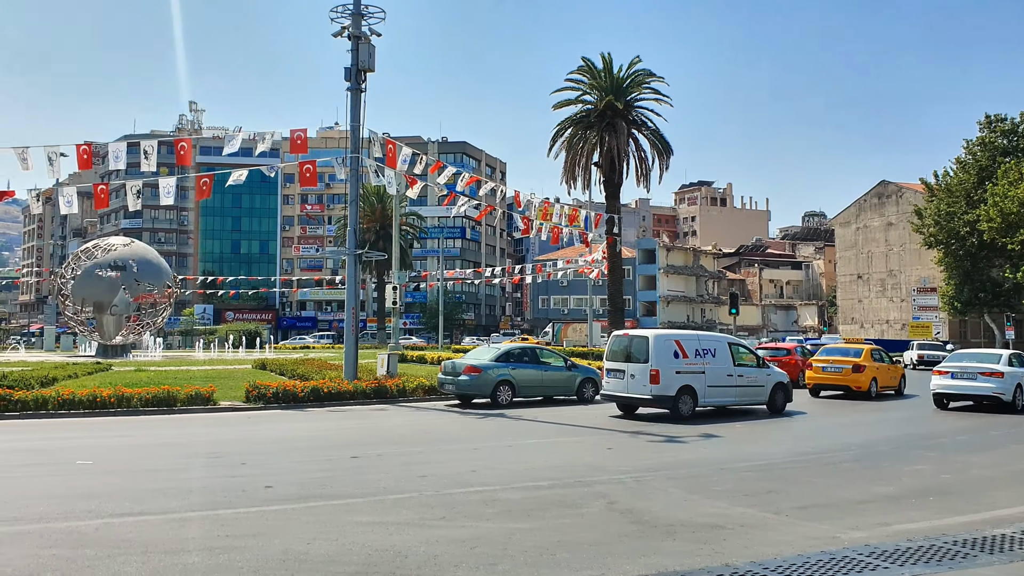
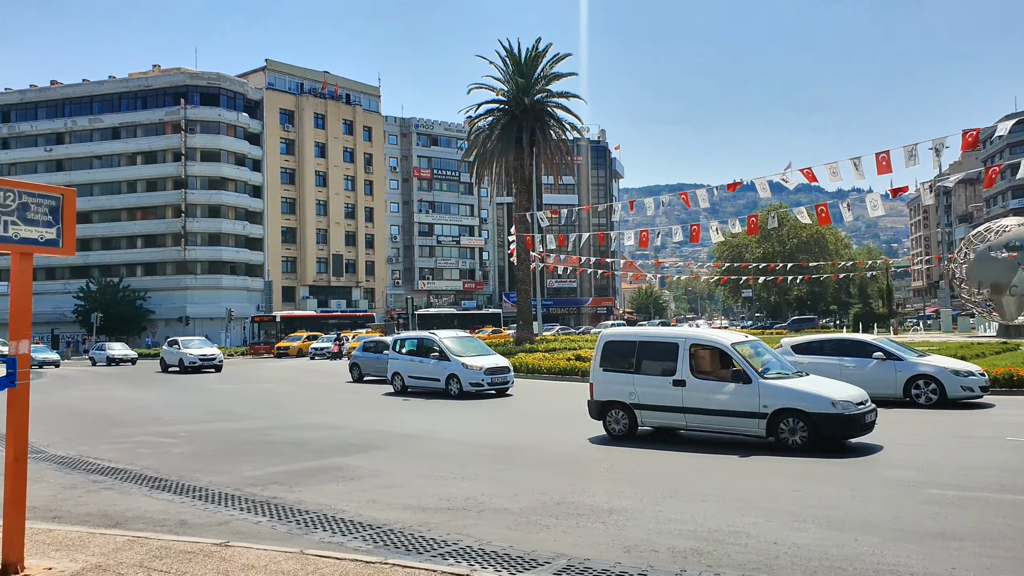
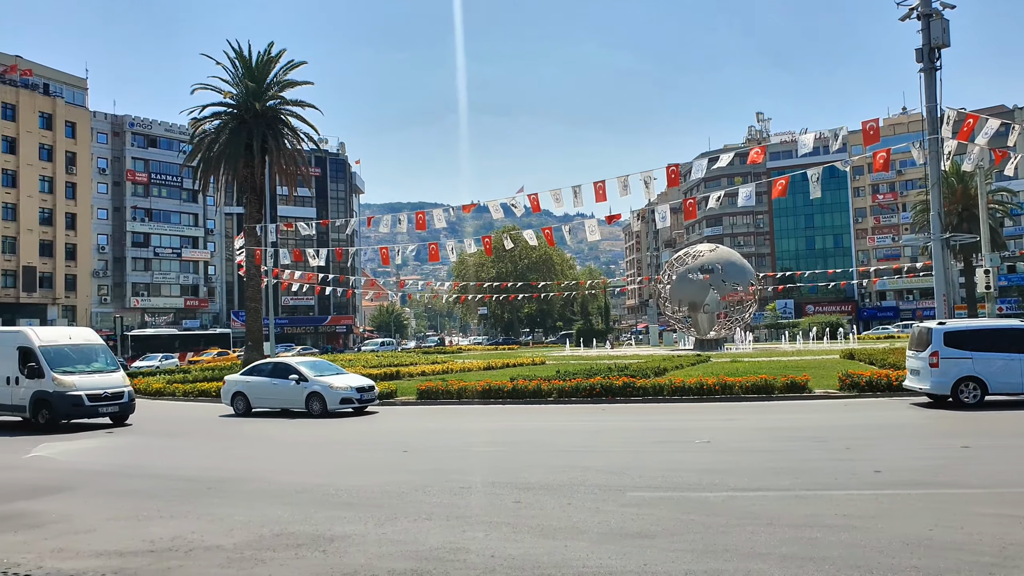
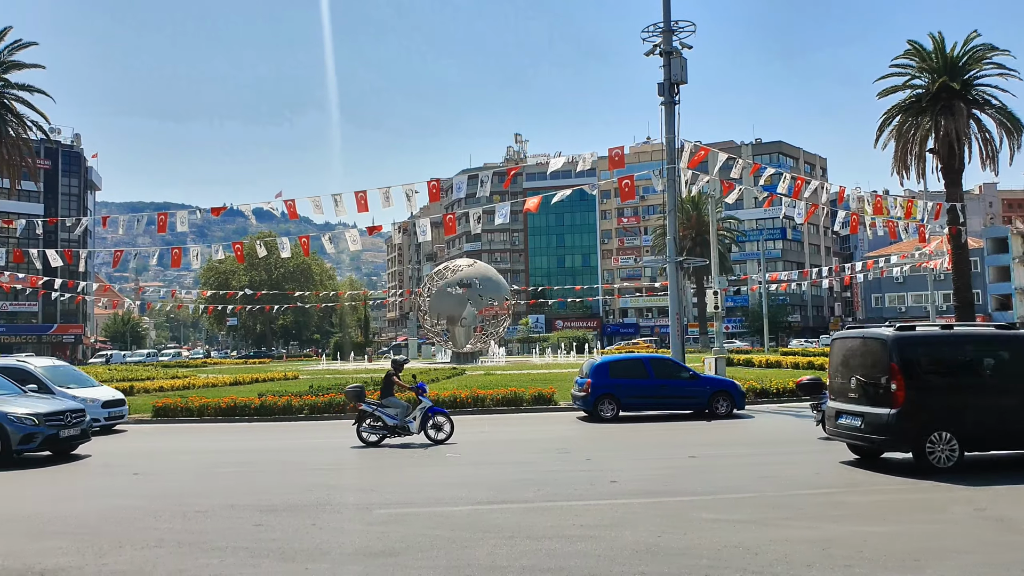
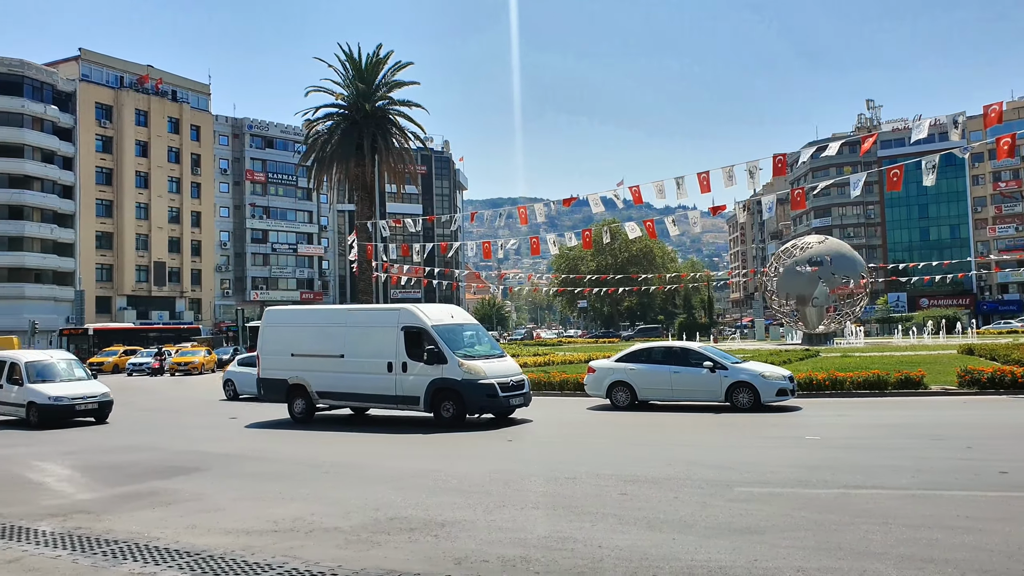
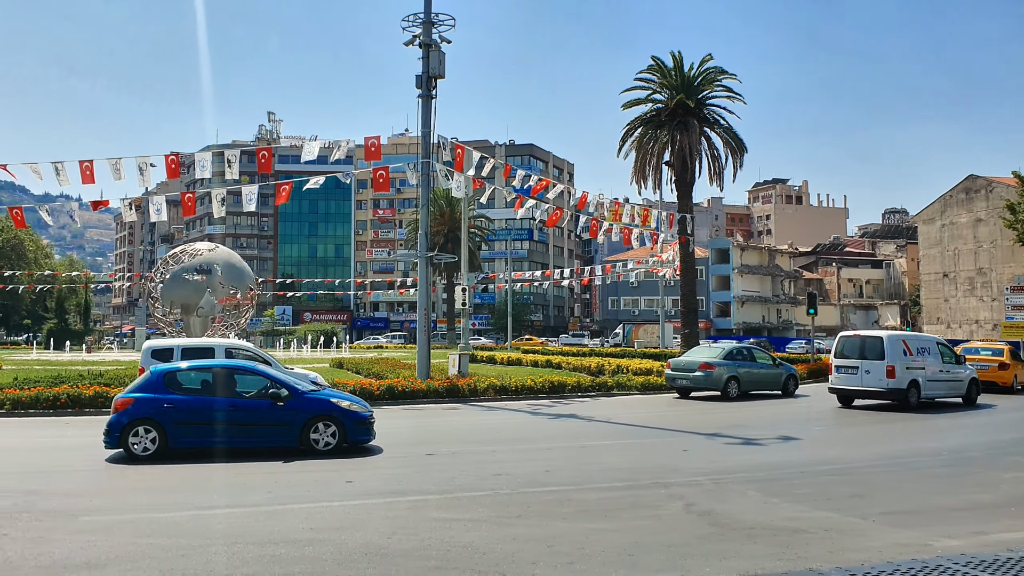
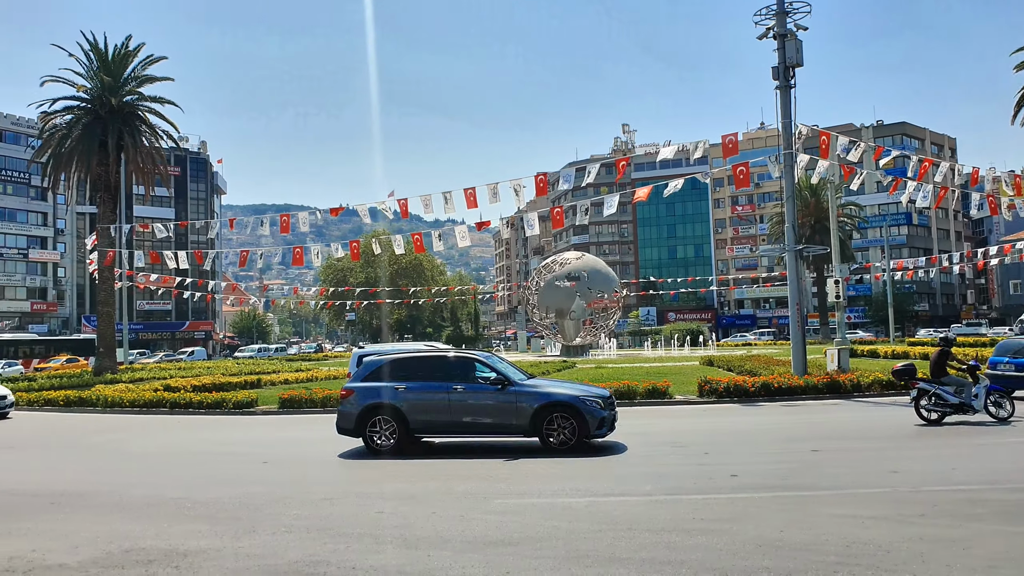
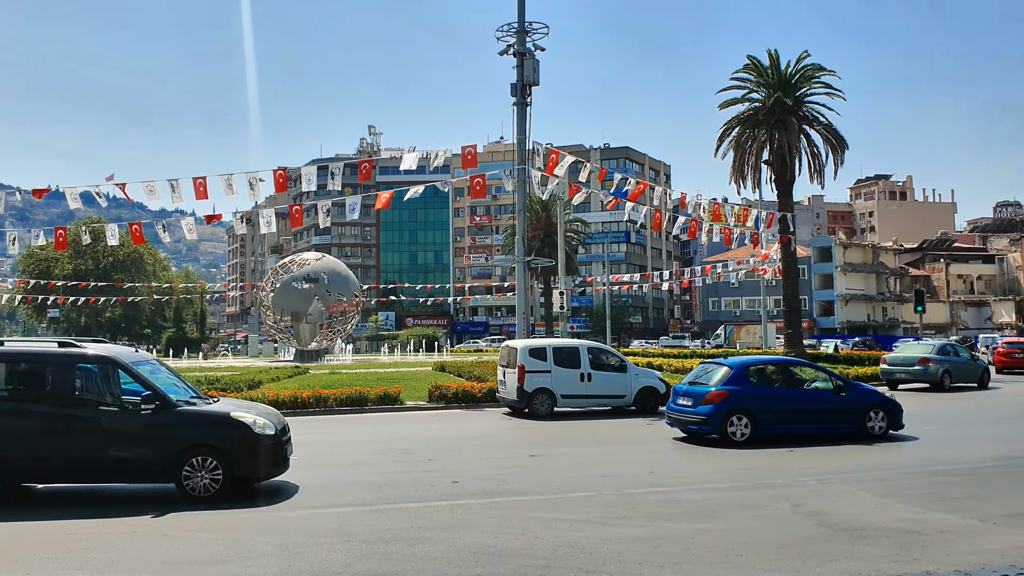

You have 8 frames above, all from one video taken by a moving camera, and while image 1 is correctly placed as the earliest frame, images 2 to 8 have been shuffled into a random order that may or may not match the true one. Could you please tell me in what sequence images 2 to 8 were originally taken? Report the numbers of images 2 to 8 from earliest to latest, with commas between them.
6, 8, 4, 7, 3, 5, 2
